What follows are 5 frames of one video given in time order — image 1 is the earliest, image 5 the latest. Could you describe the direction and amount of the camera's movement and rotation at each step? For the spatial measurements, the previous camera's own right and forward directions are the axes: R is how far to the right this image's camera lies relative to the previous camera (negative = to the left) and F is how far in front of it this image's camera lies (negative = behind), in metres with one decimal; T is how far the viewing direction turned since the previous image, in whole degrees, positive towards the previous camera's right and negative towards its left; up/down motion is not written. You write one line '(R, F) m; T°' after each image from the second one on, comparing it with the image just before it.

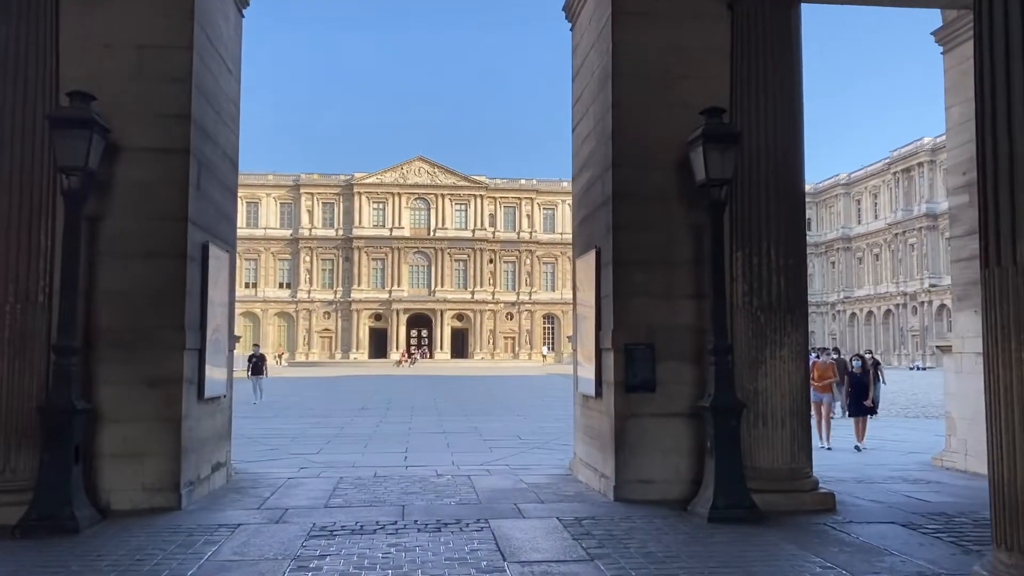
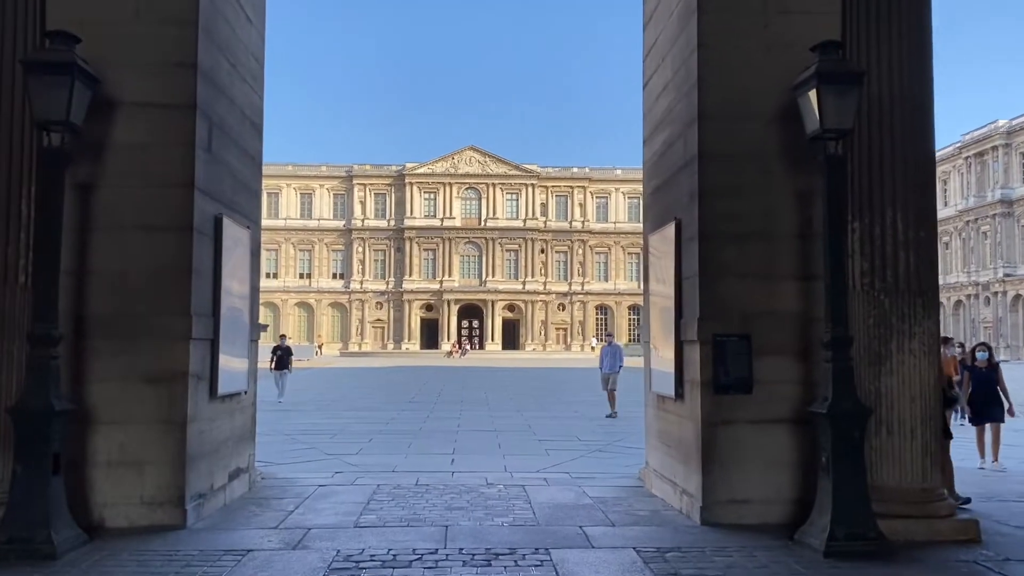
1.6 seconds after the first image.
(-0.1, +1.1) m; -3°
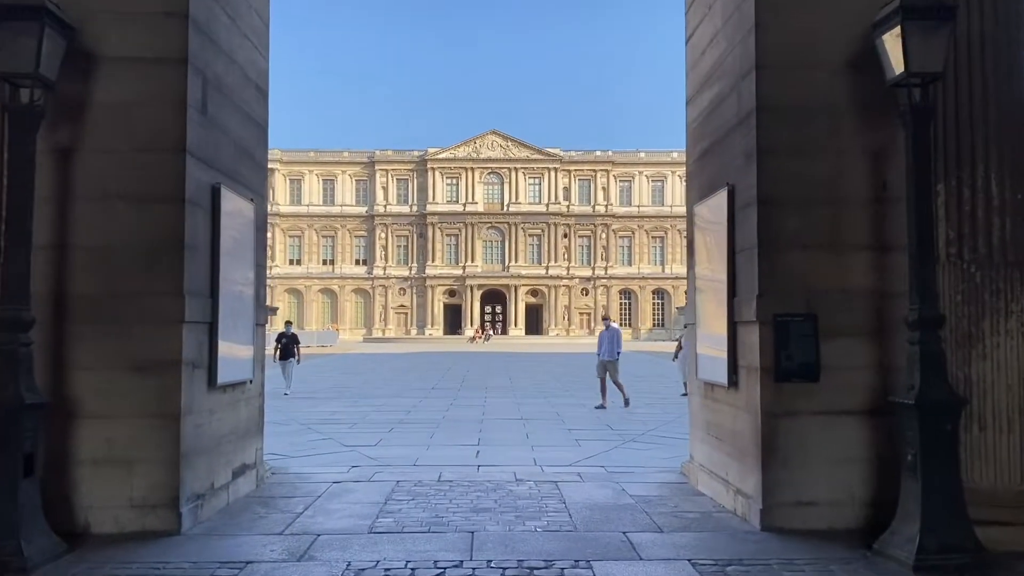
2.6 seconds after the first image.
(-0.1, +0.7) m; -2°
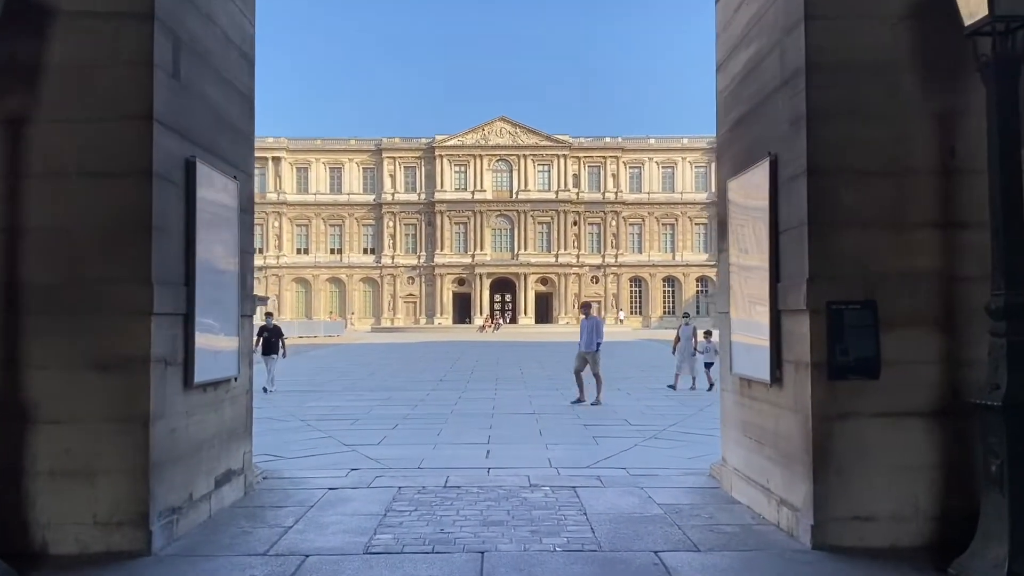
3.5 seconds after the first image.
(0.0, +0.6) m; -1°
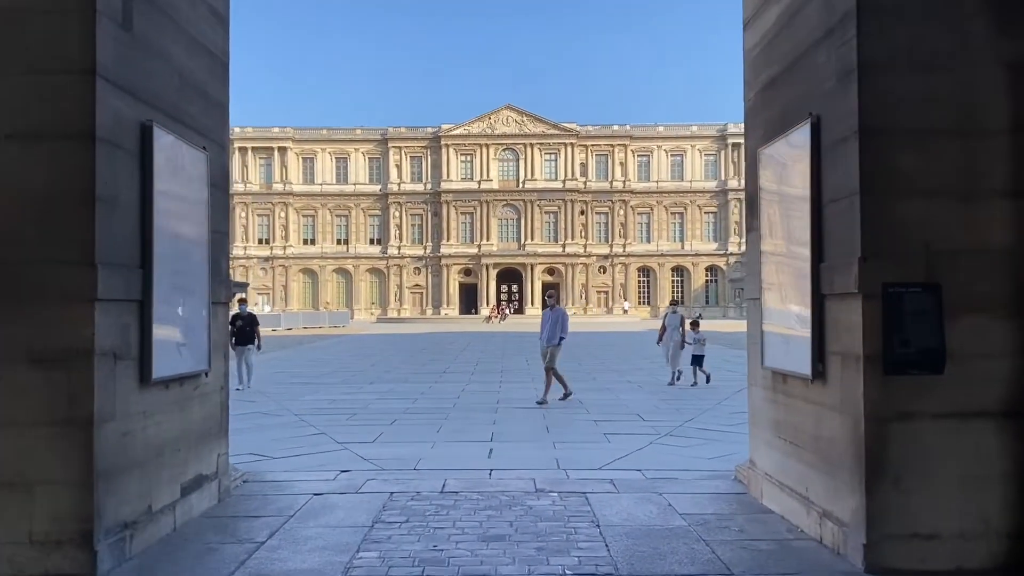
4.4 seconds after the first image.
(0.0, +0.6) m; 0°
